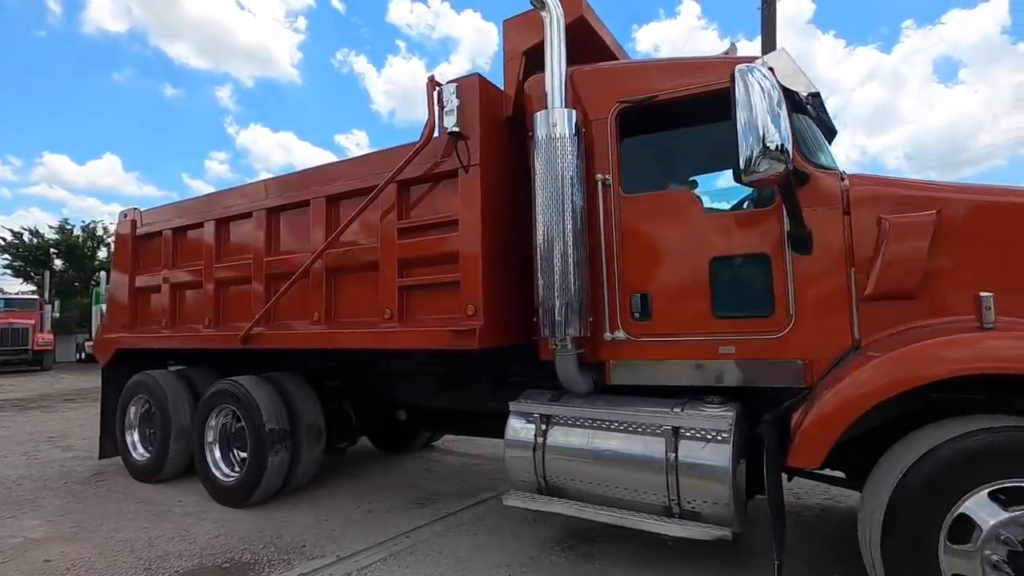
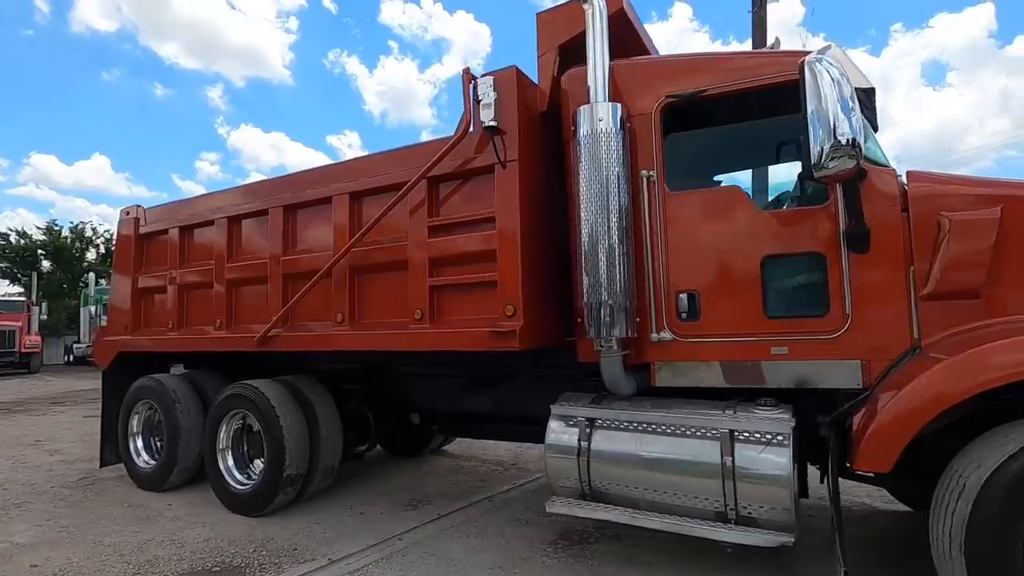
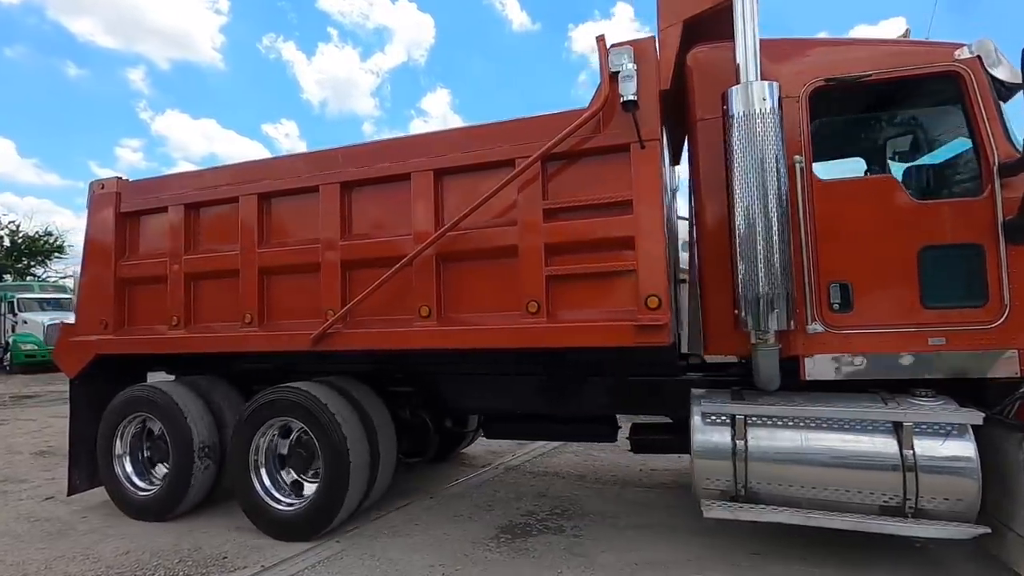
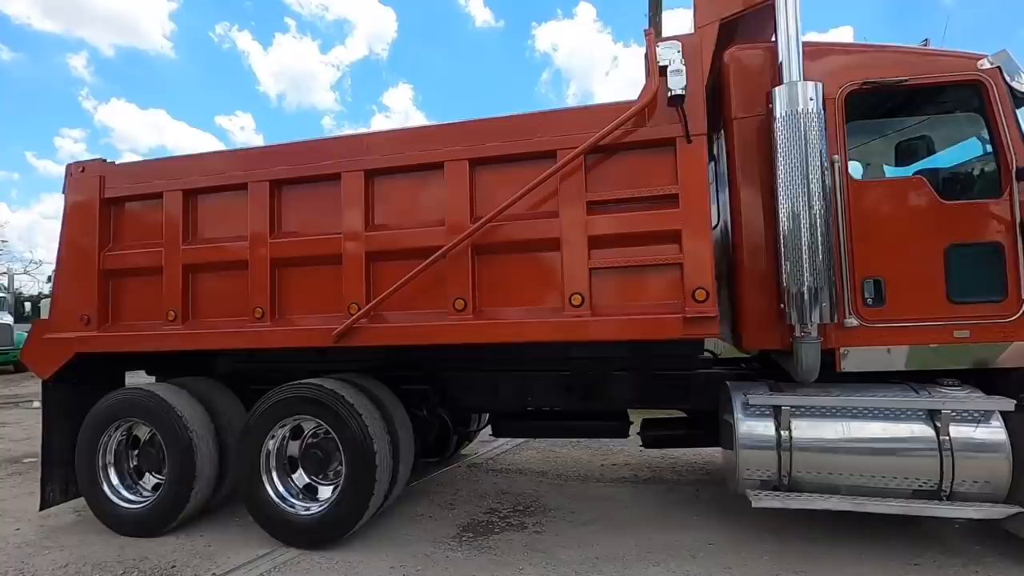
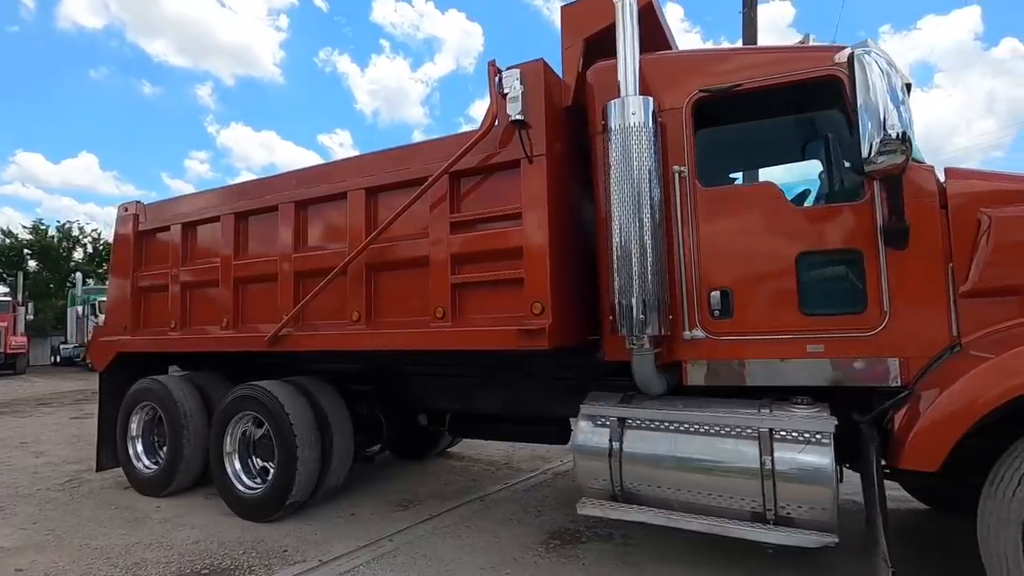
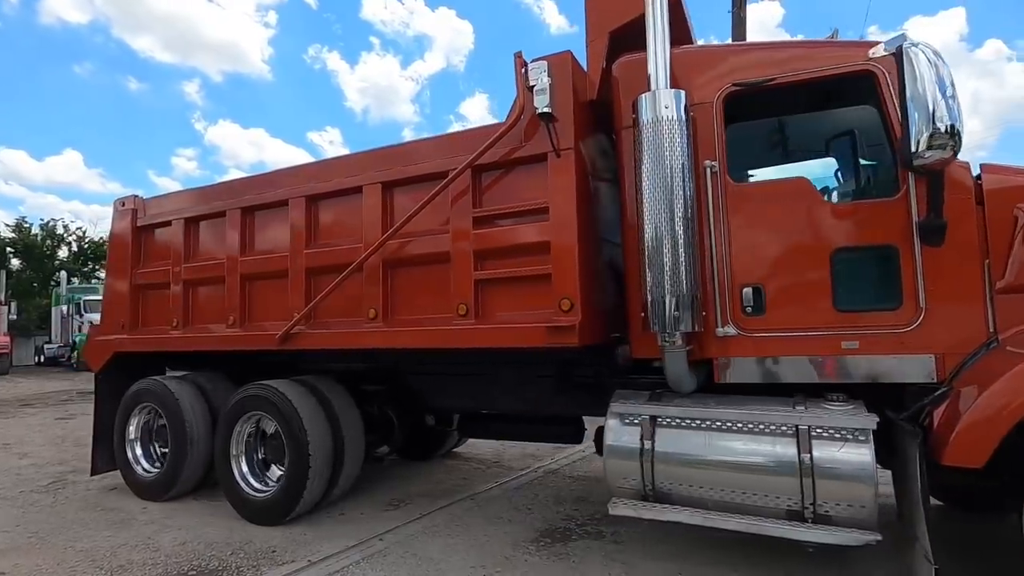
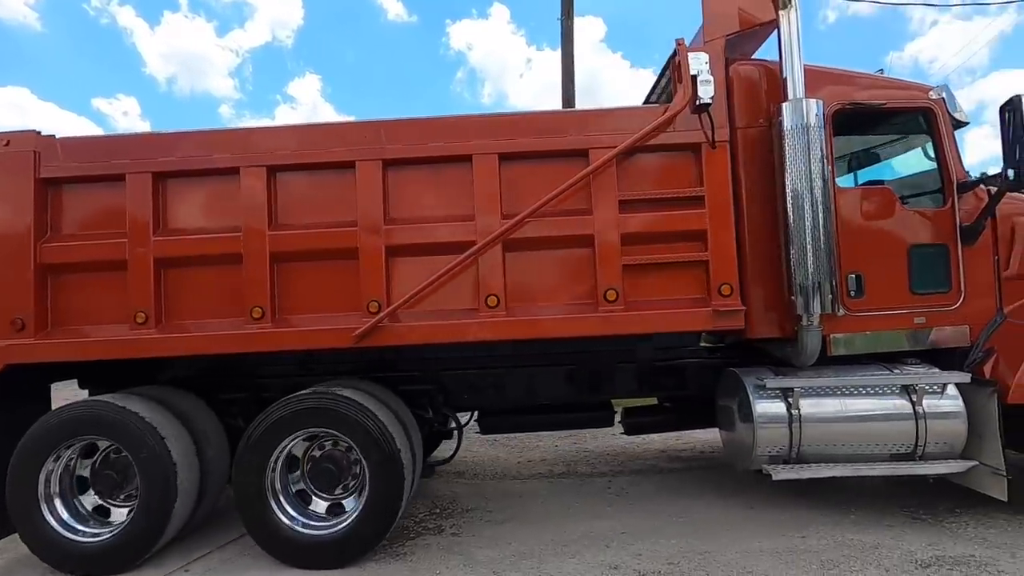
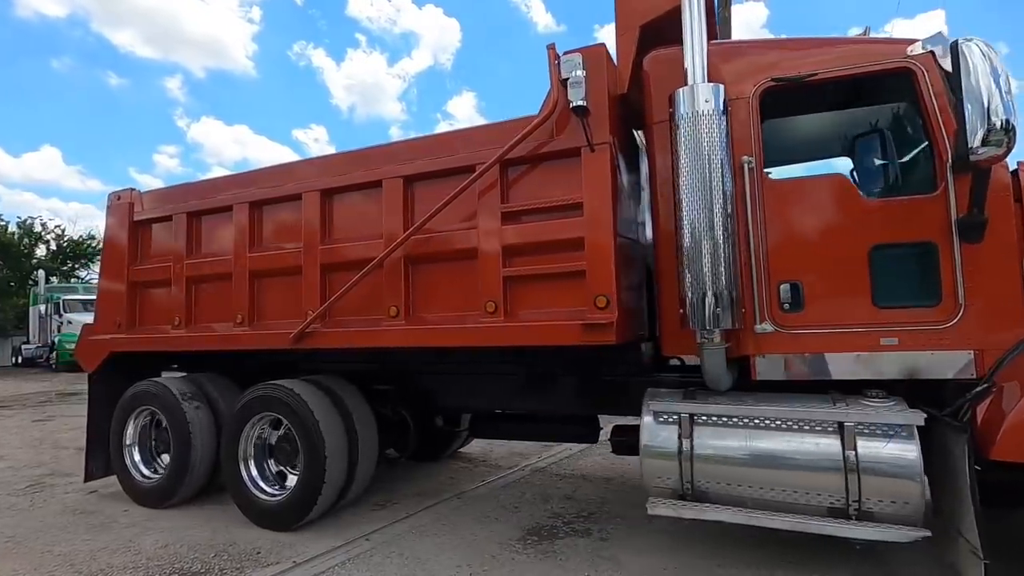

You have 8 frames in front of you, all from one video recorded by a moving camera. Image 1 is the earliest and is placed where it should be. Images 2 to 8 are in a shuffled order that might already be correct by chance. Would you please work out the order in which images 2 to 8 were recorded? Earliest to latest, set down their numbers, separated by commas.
2, 5, 6, 8, 3, 4, 7
